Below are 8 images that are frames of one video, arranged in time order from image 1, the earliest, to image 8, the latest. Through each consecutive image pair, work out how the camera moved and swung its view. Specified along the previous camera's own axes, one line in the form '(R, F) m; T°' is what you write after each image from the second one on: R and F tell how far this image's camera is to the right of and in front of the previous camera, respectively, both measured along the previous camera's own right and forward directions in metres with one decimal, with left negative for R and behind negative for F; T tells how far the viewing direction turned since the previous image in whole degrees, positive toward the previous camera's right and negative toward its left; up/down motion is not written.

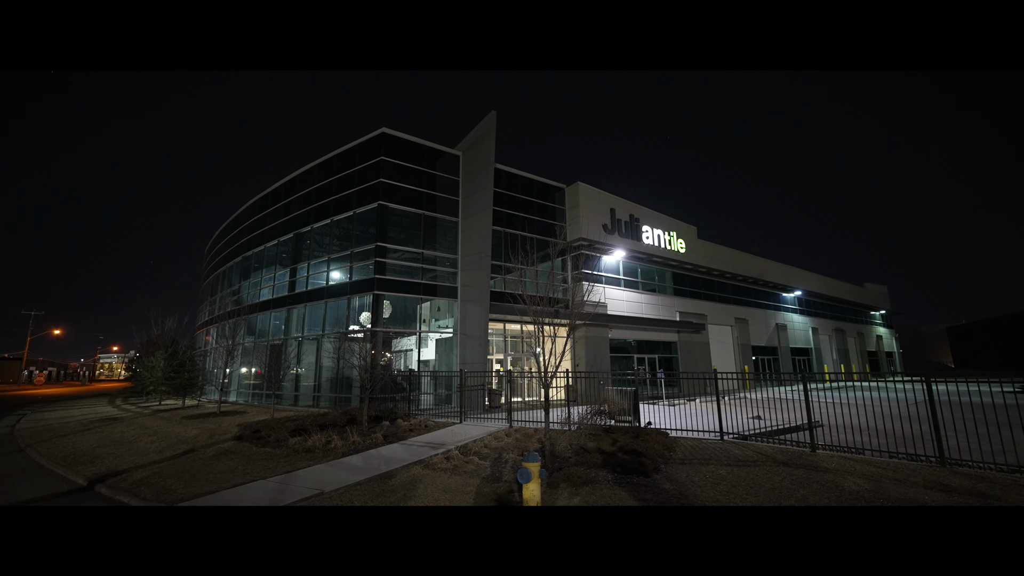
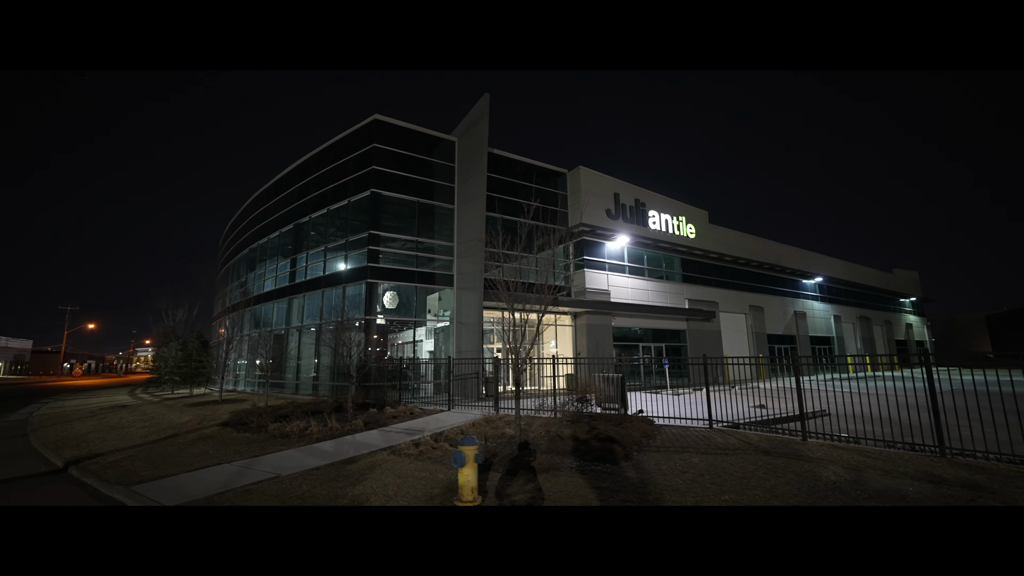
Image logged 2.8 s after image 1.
(+0.9, +0.3) m; -3°
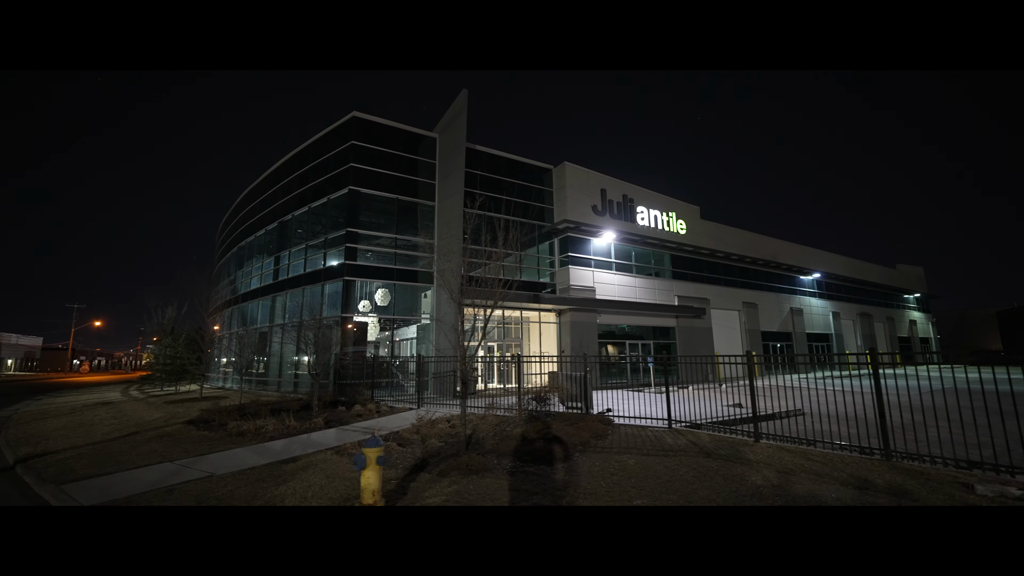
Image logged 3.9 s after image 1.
(+1.1, +0.1) m; -1°
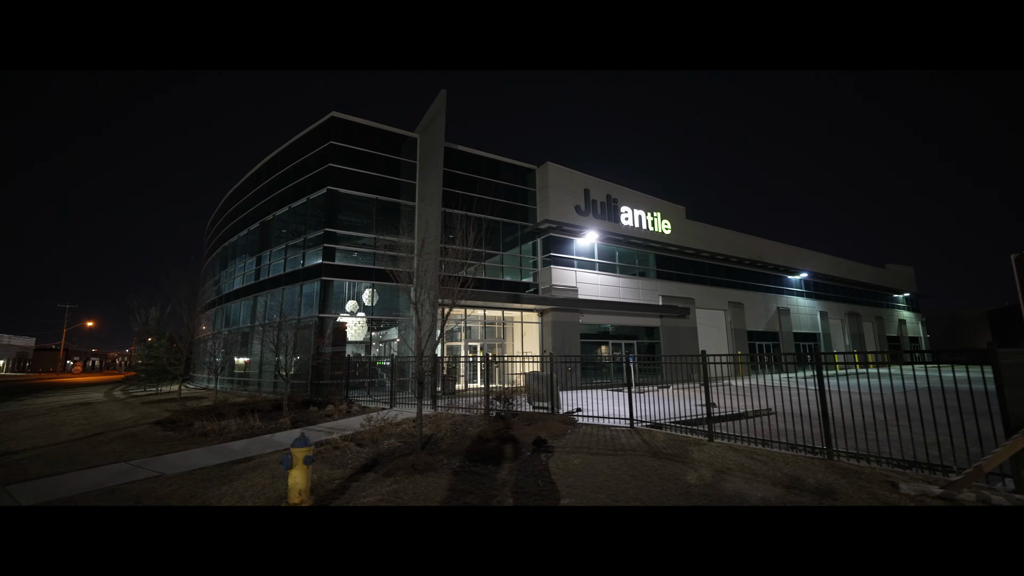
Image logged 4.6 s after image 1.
(+0.7, 0.0) m; 0°
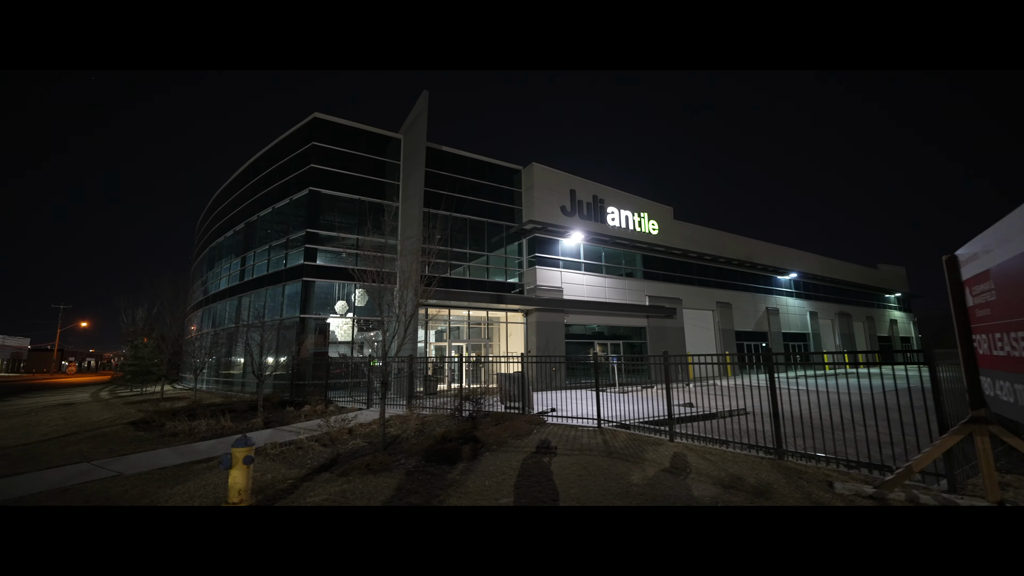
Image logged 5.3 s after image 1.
(+0.6, 0.0) m; 0°
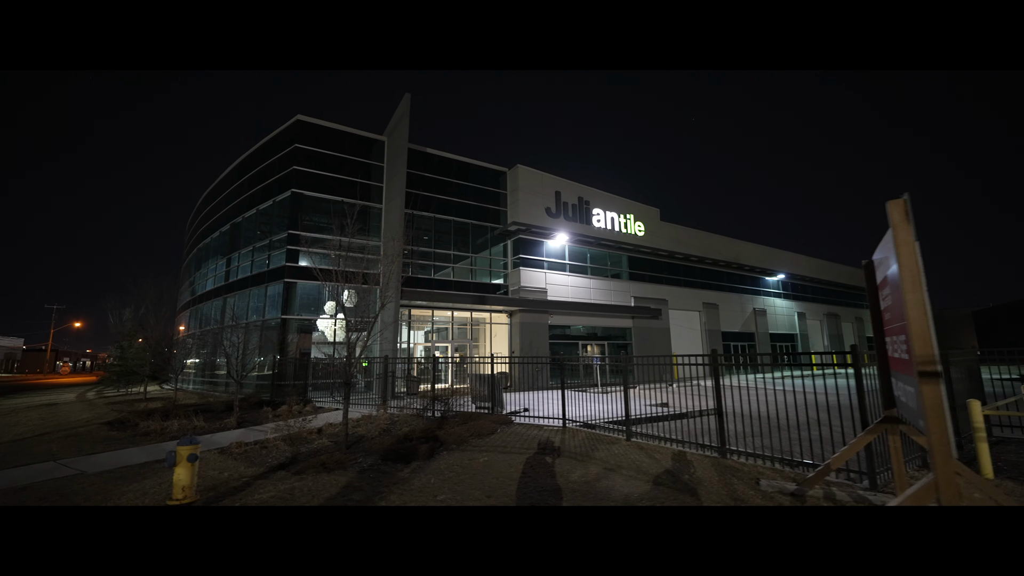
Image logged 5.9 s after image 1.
(+0.6, -0.1) m; 0°
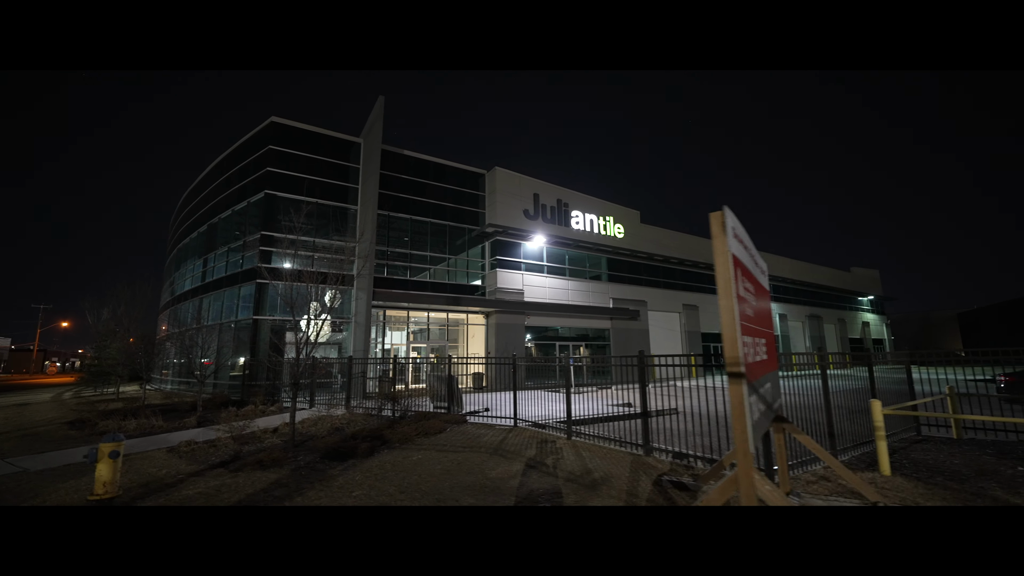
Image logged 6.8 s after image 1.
(+0.9, -0.2) m; 0°
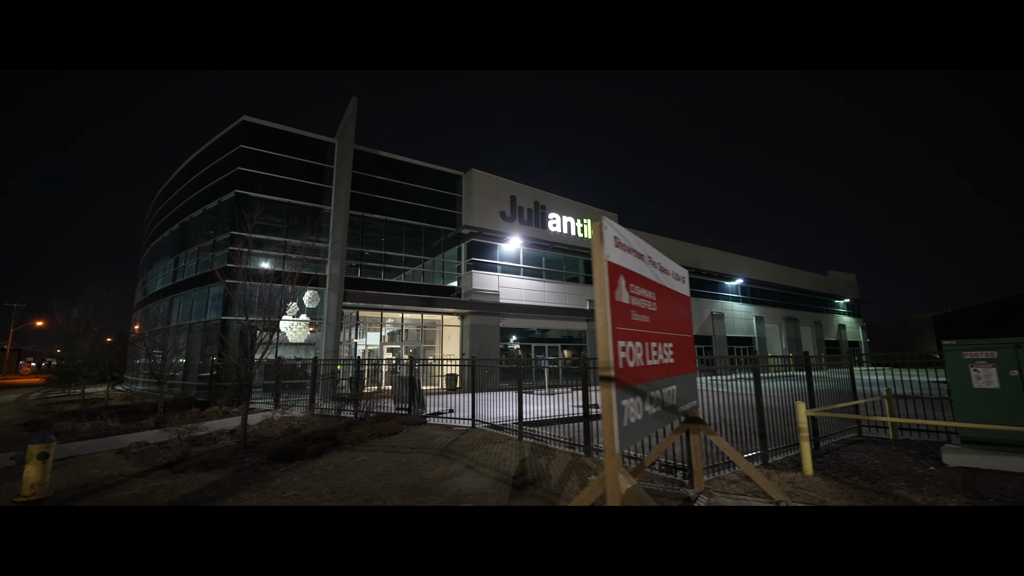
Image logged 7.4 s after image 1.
(+0.6, -0.1) m; +1°
